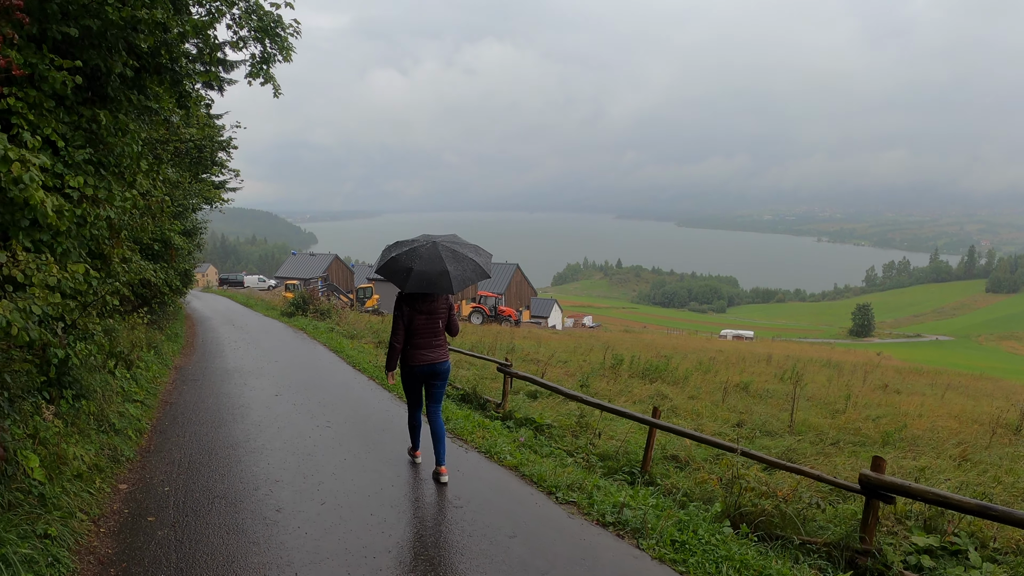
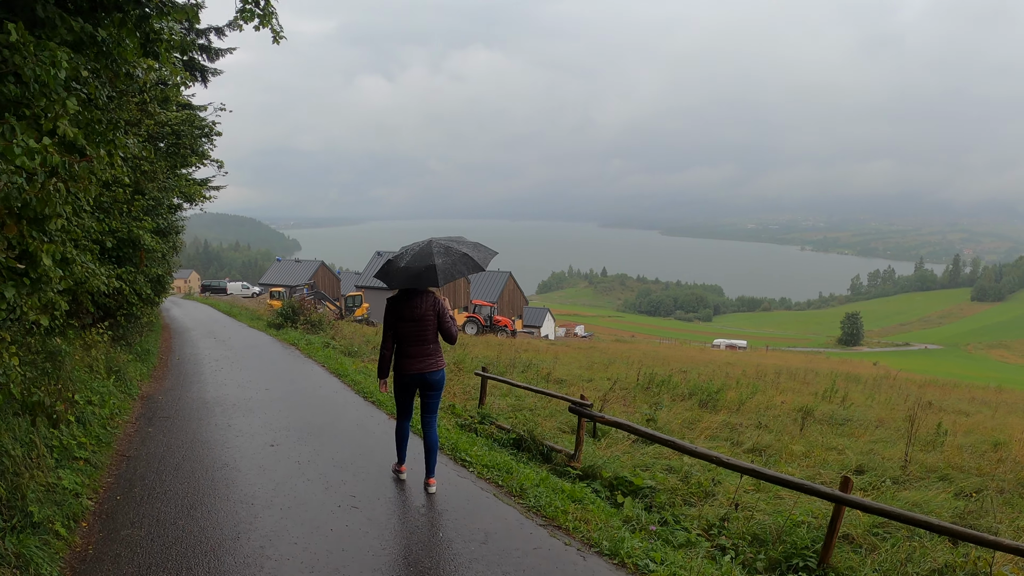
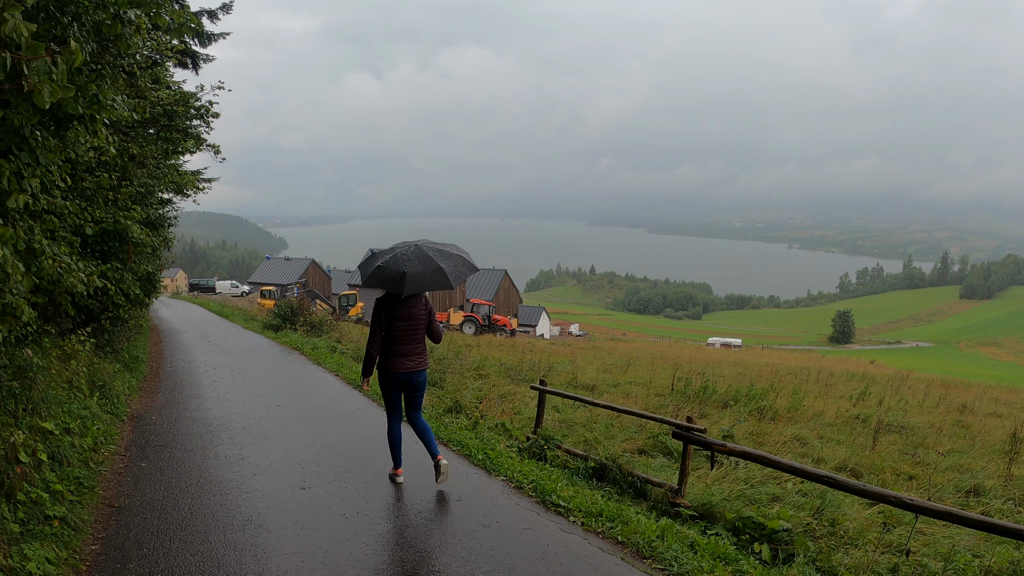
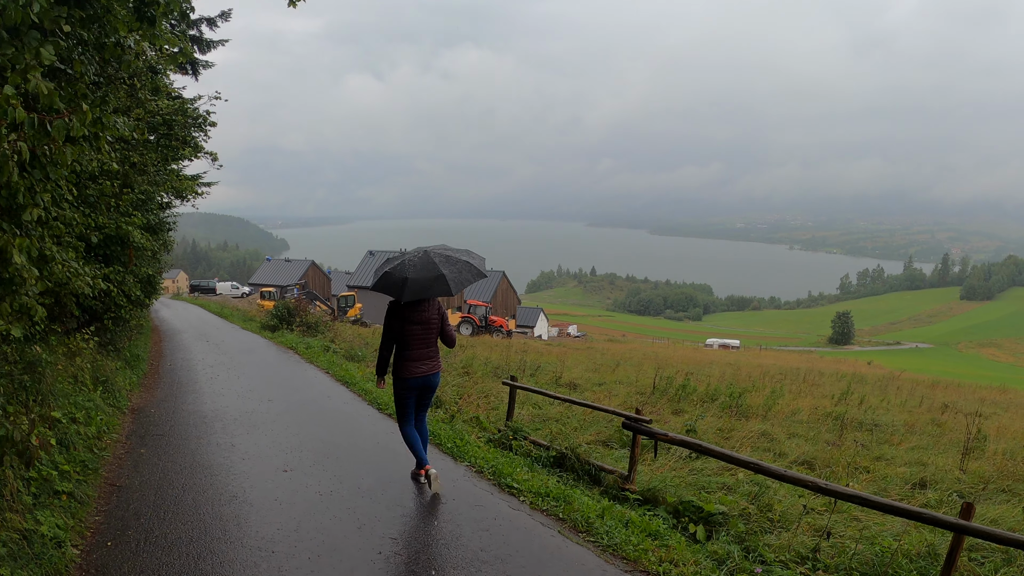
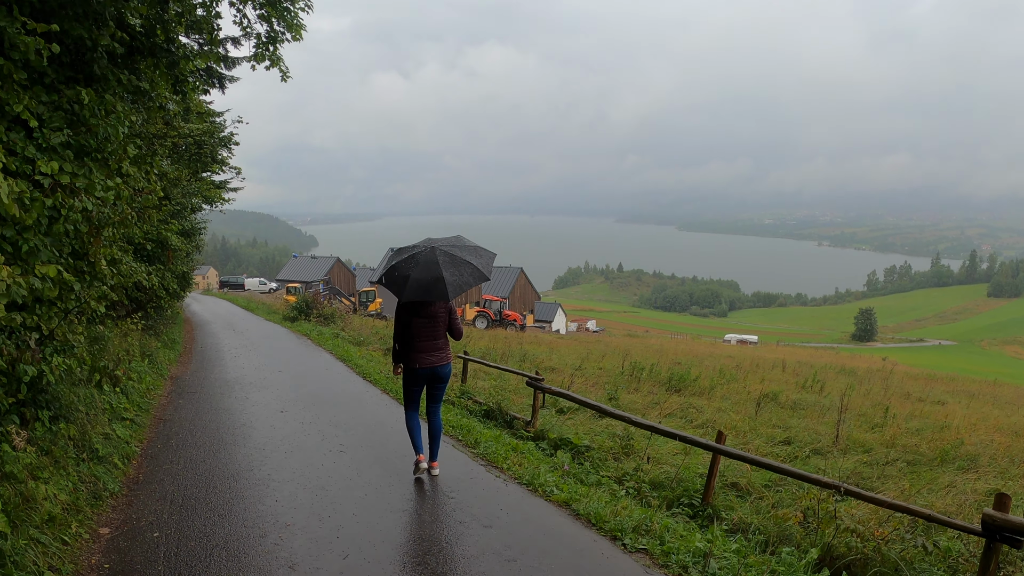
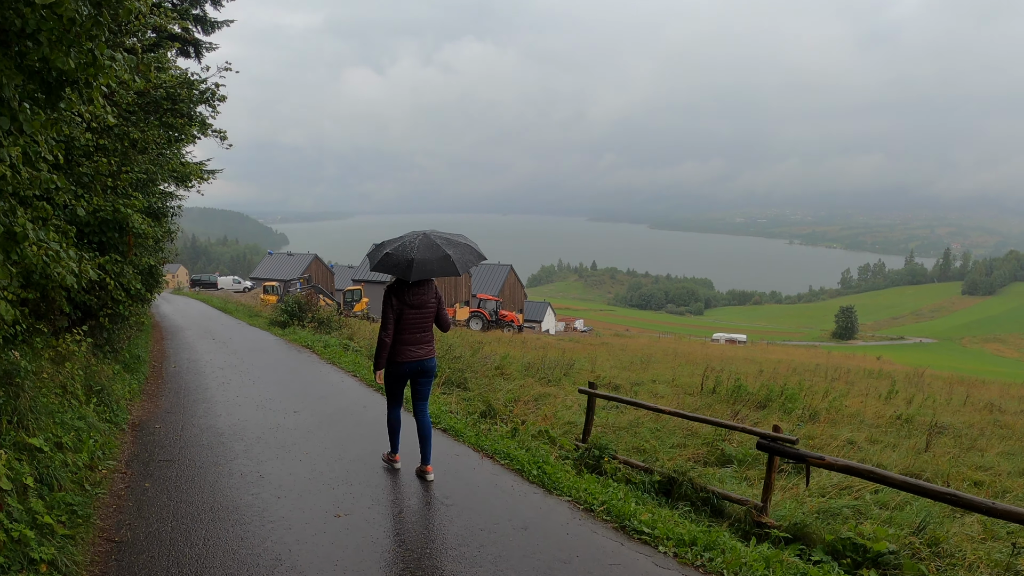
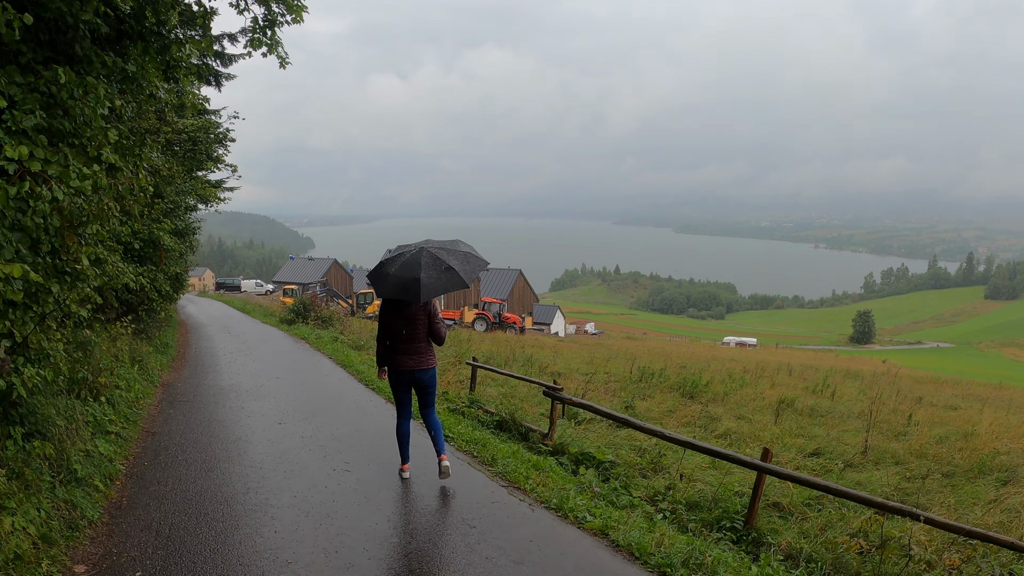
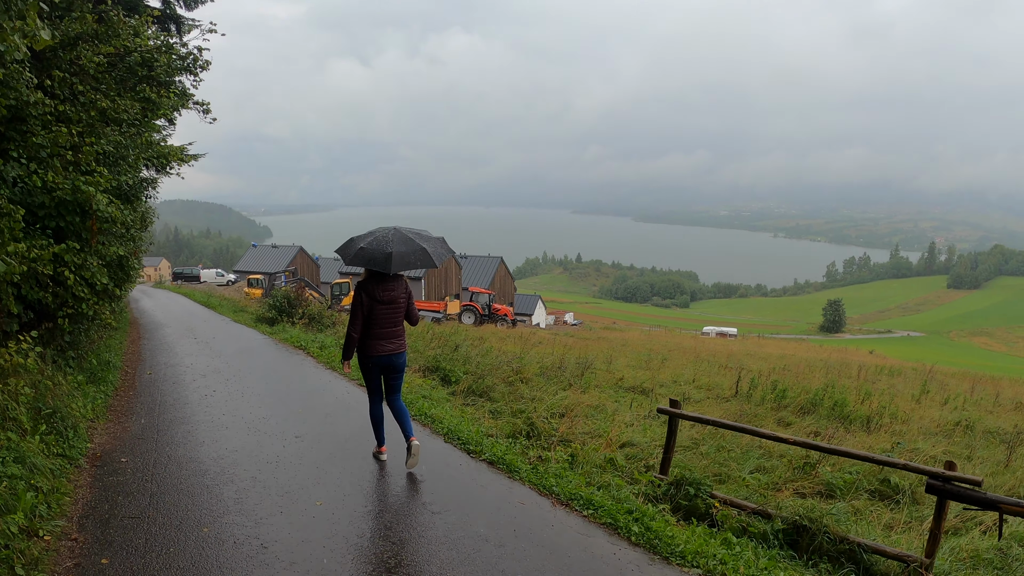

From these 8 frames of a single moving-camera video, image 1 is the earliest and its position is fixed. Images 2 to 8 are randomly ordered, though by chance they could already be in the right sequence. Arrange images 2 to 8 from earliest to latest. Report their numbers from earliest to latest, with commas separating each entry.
5, 7, 2, 4, 3, 6, 8
